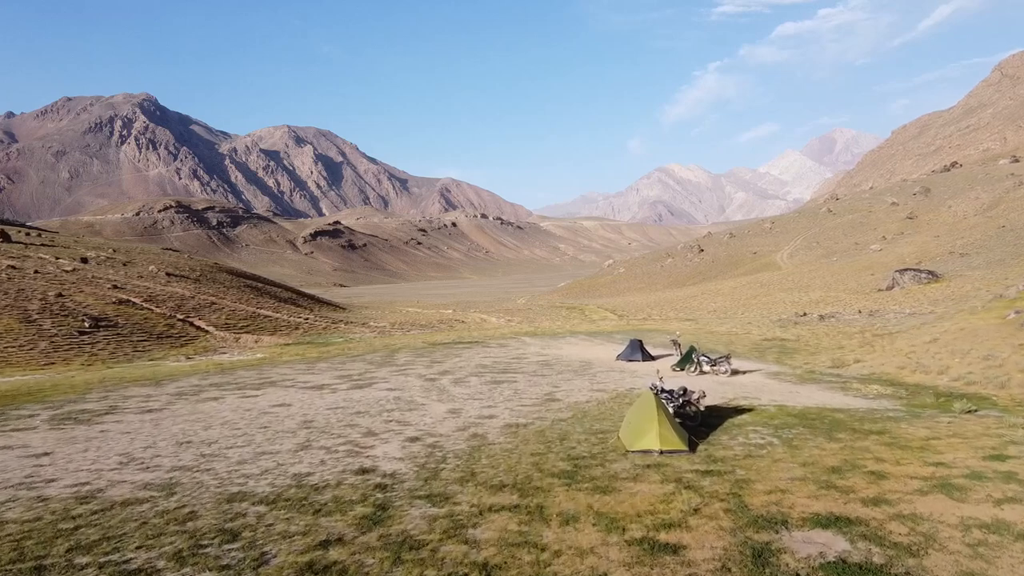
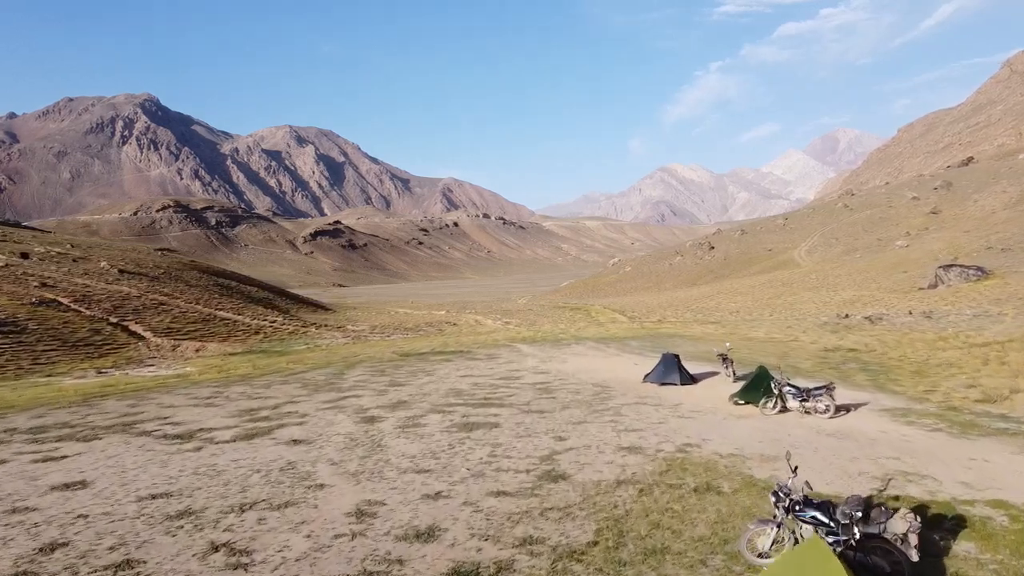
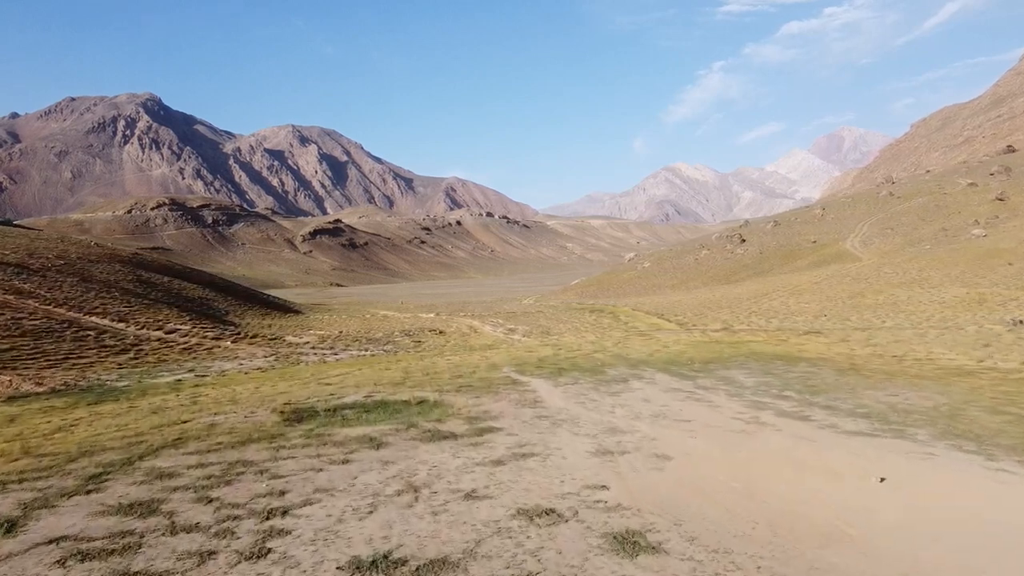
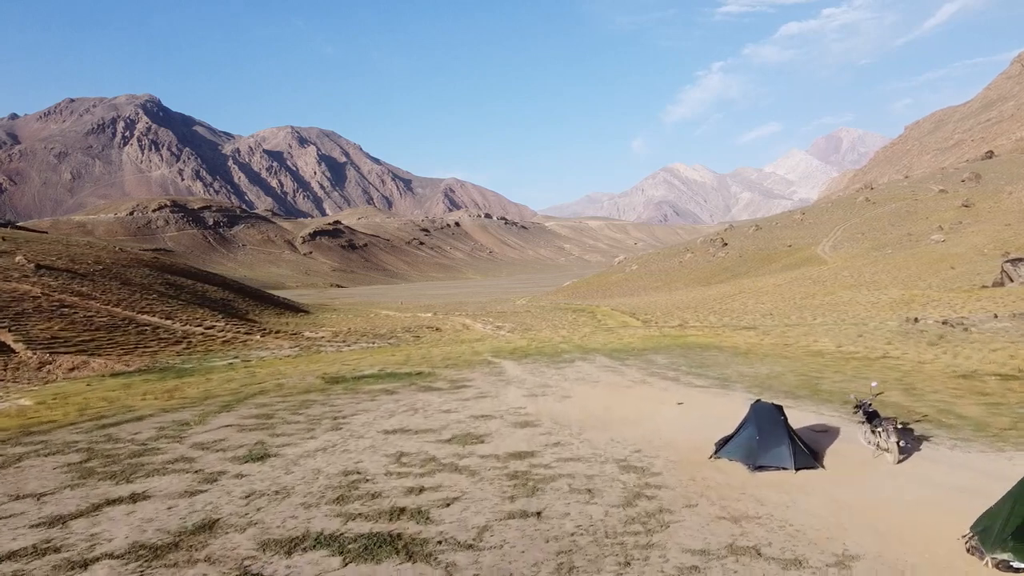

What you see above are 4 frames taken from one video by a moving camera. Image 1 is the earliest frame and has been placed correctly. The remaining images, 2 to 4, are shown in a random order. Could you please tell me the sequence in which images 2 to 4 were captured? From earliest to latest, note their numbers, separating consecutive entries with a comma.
2, 4, 3
